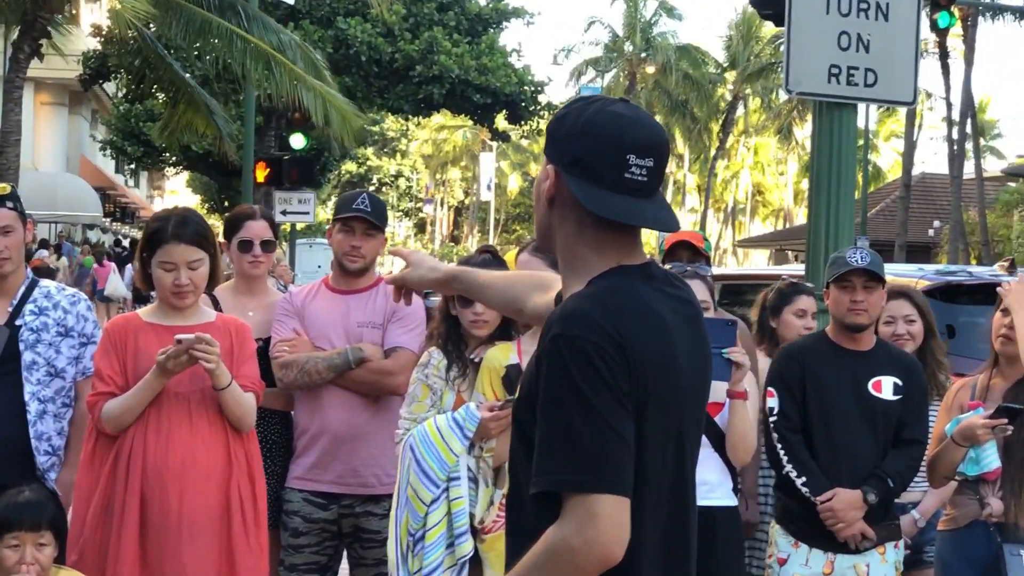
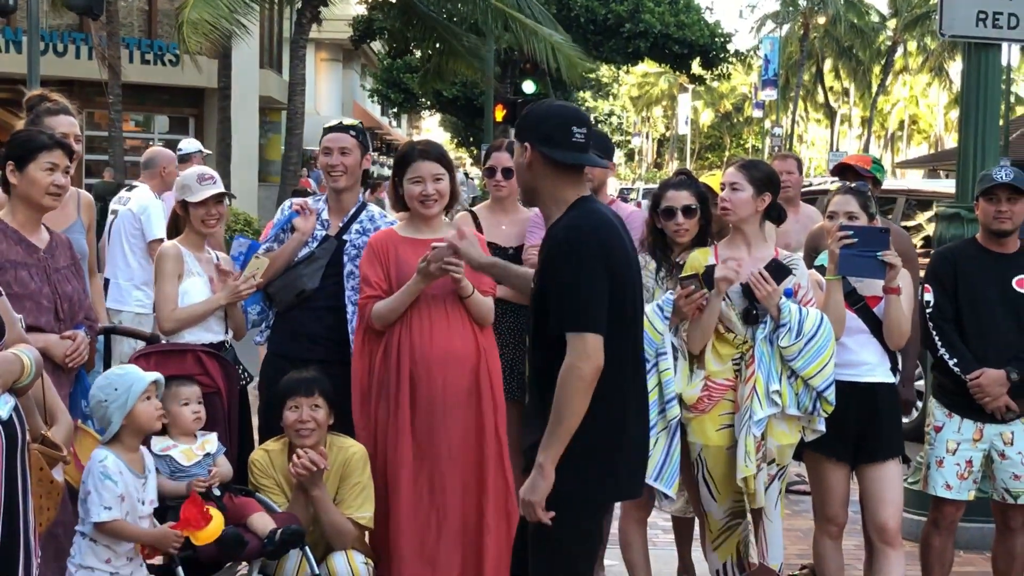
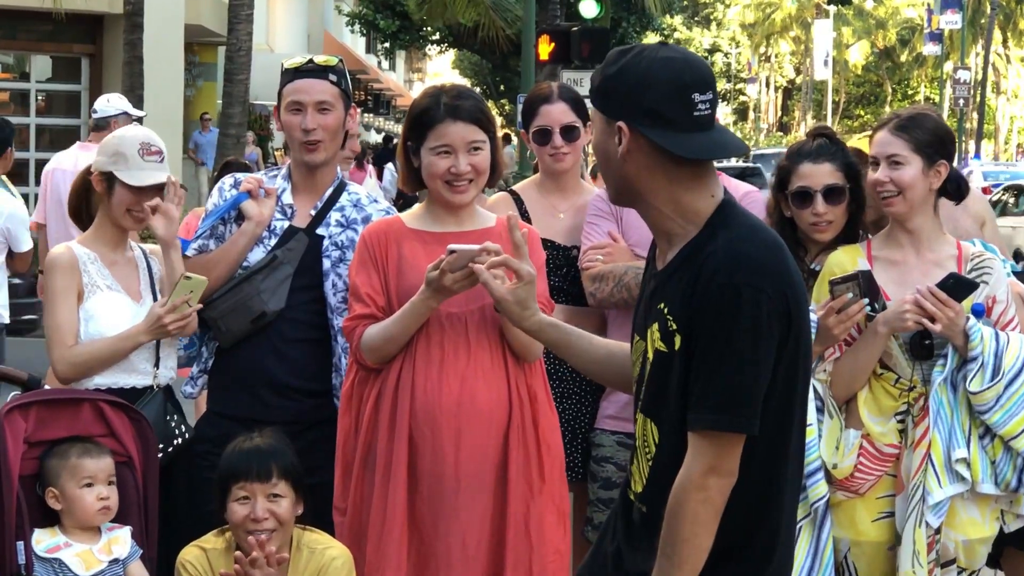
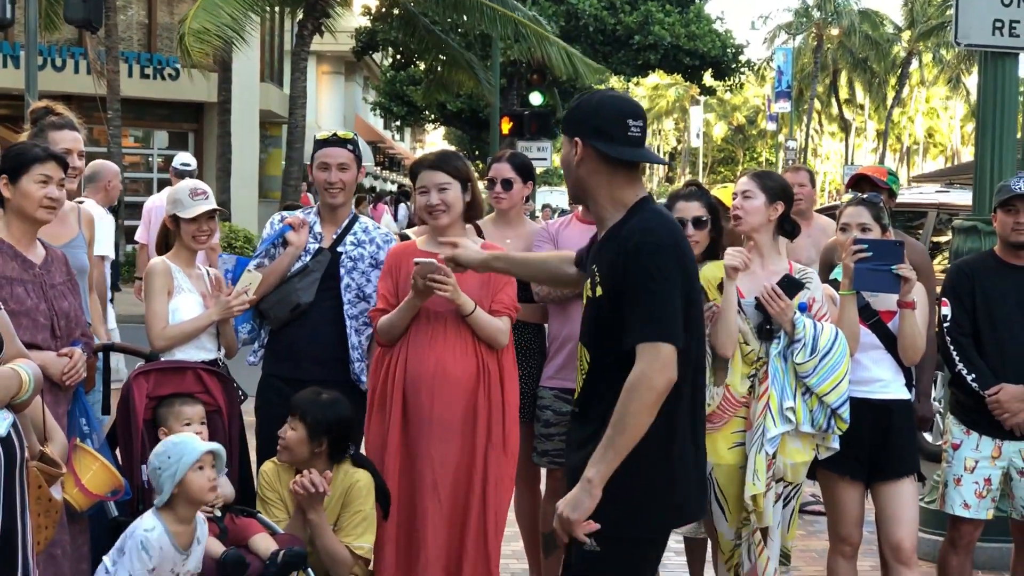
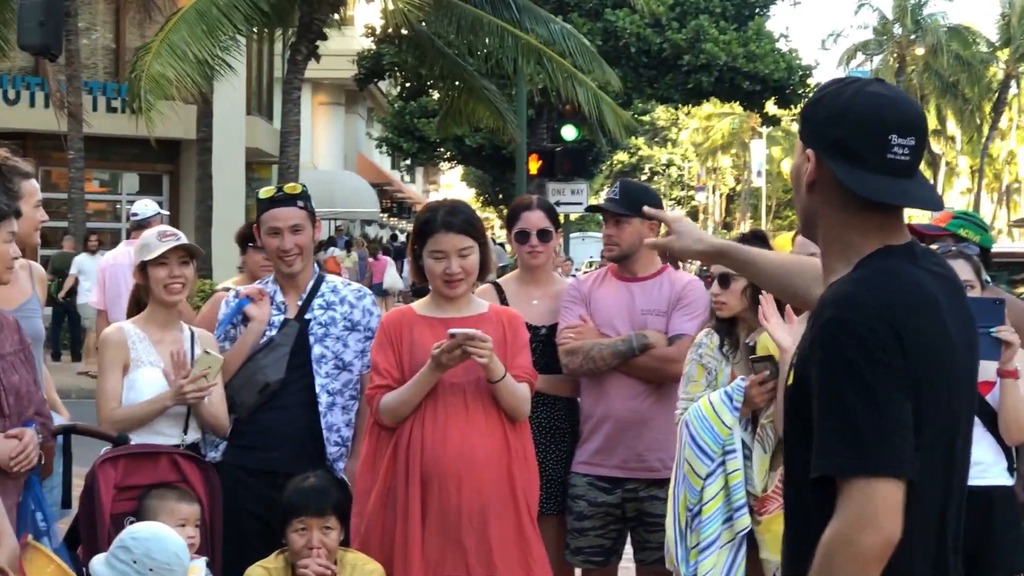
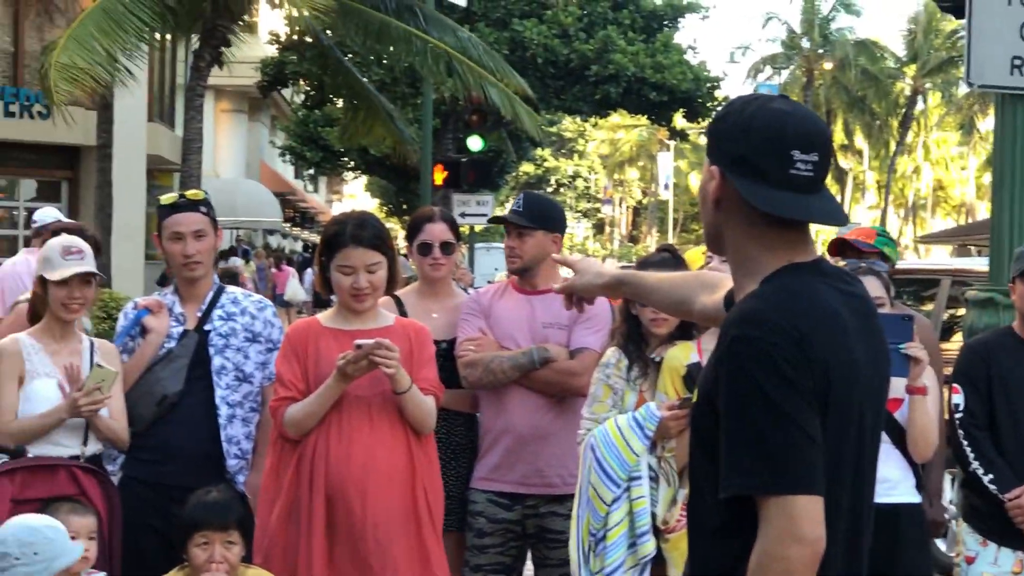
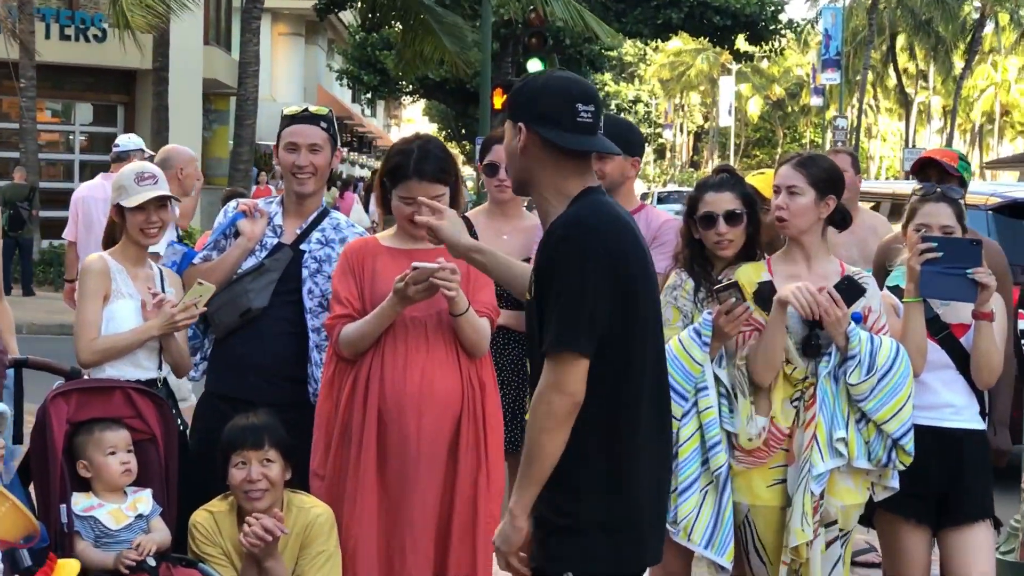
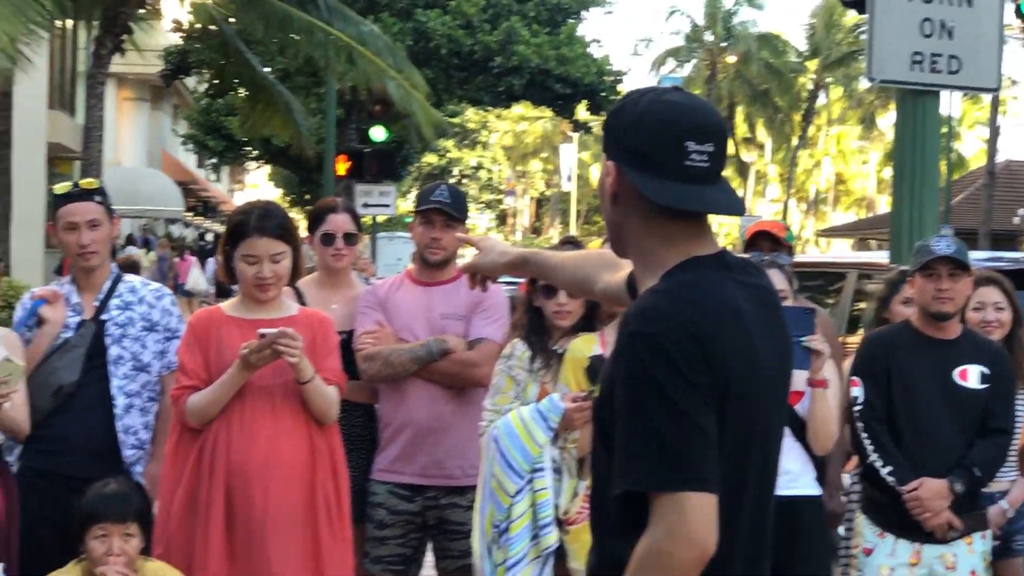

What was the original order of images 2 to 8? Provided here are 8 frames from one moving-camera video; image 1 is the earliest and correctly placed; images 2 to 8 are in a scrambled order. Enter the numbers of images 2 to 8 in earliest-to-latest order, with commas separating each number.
8, 6, 5, 4, 2, 7, 3
